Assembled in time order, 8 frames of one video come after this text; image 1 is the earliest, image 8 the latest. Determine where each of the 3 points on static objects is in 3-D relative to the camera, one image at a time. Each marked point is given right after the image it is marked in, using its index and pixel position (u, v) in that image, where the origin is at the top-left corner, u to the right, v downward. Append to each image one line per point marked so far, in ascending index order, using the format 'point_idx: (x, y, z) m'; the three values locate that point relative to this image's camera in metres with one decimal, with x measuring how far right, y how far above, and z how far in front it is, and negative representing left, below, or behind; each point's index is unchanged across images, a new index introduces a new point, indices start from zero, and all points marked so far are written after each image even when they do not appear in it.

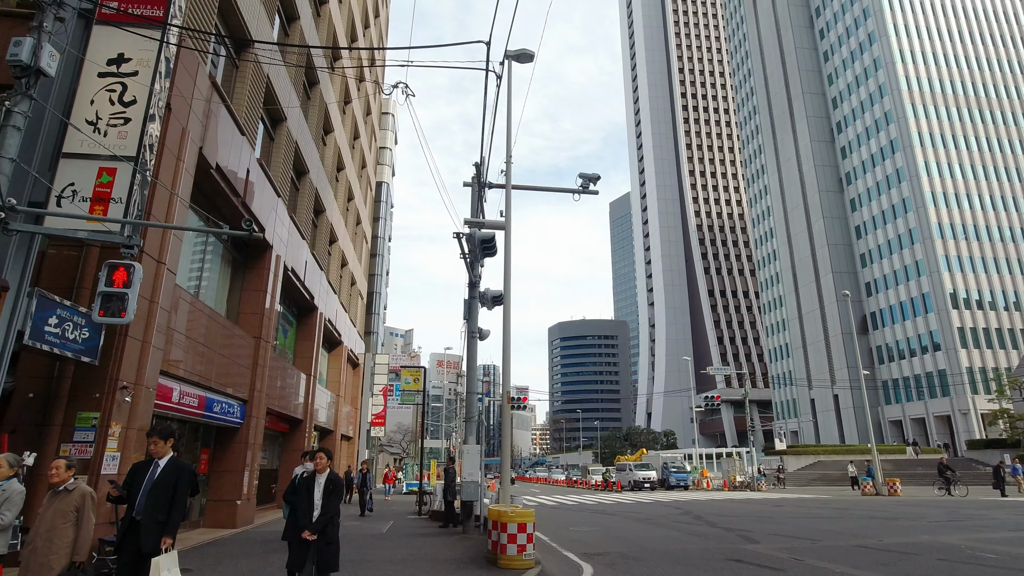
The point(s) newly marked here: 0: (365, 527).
0: (-3.5, -5.8, +14.3) m
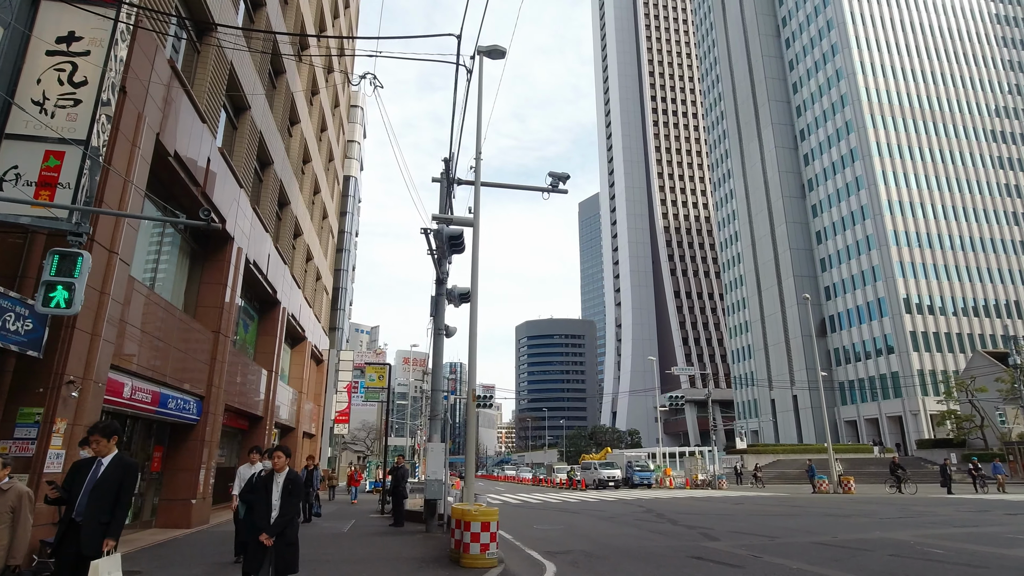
0: (-4.4, -5.6, +14.1) m
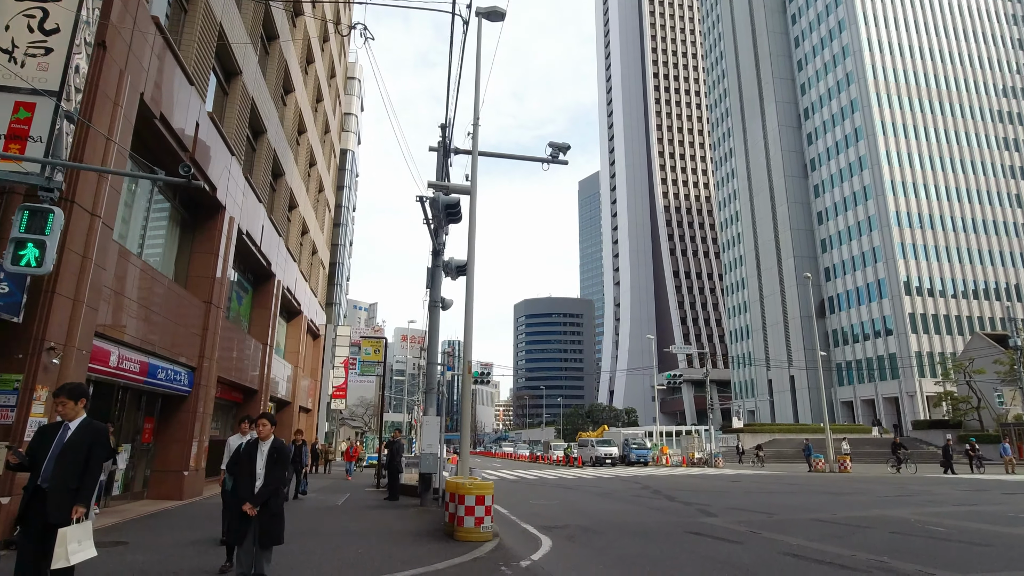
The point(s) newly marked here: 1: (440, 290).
0: (-4.5, -4.9, +13.9) m
1: (-1.7, -0.1, +14.4) m
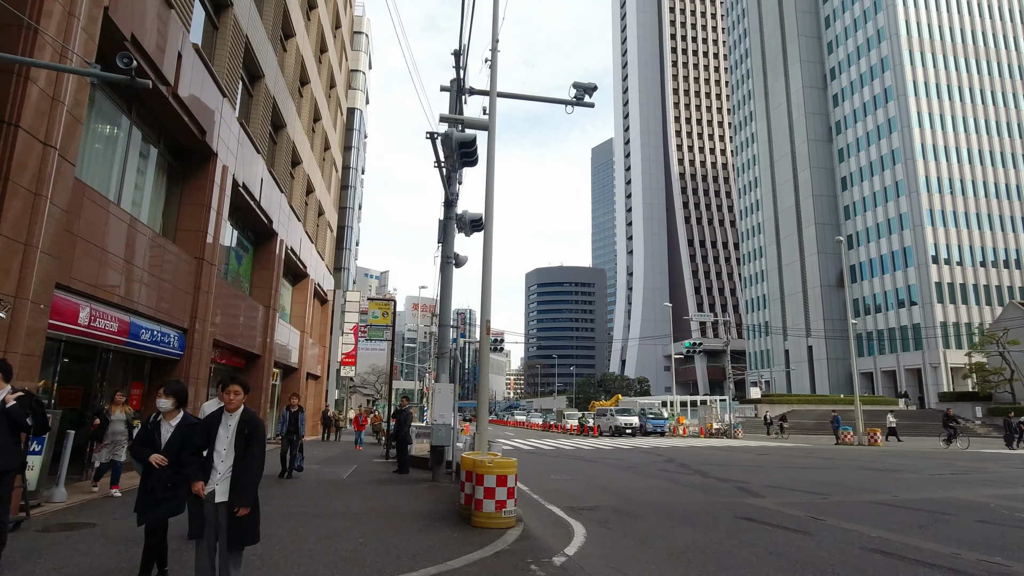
0: (-4.1, -4.0, +12.8) m
1: (-1.3, +0.9, +13.0) m
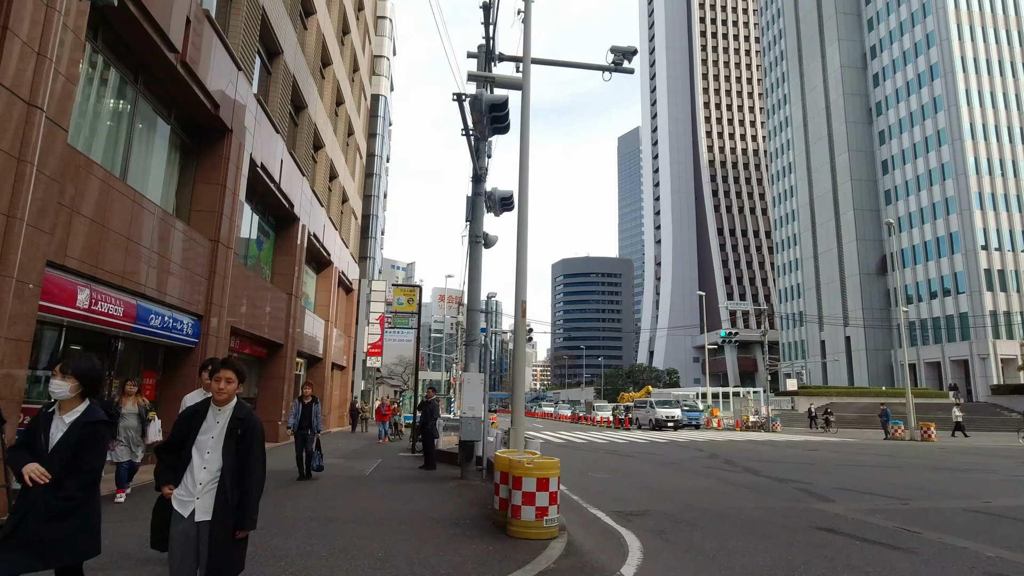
0: (-3.4, -3.6, +12.0) m
1: (-0.6, +1.3, +12.1) m
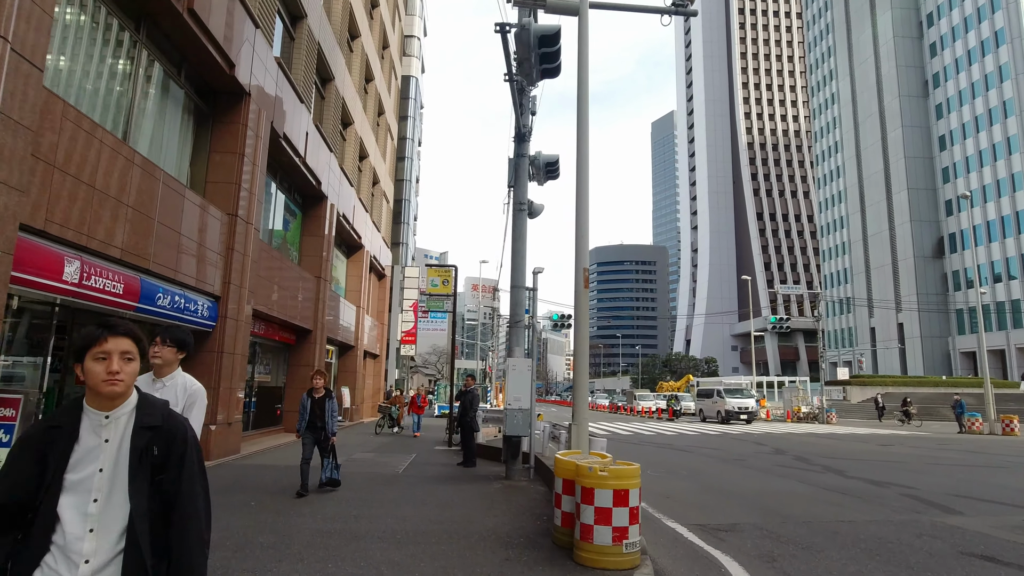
0: (-2.5, -3.2, +10.9) m
1: (+0.2, +1.7, +10.6) m
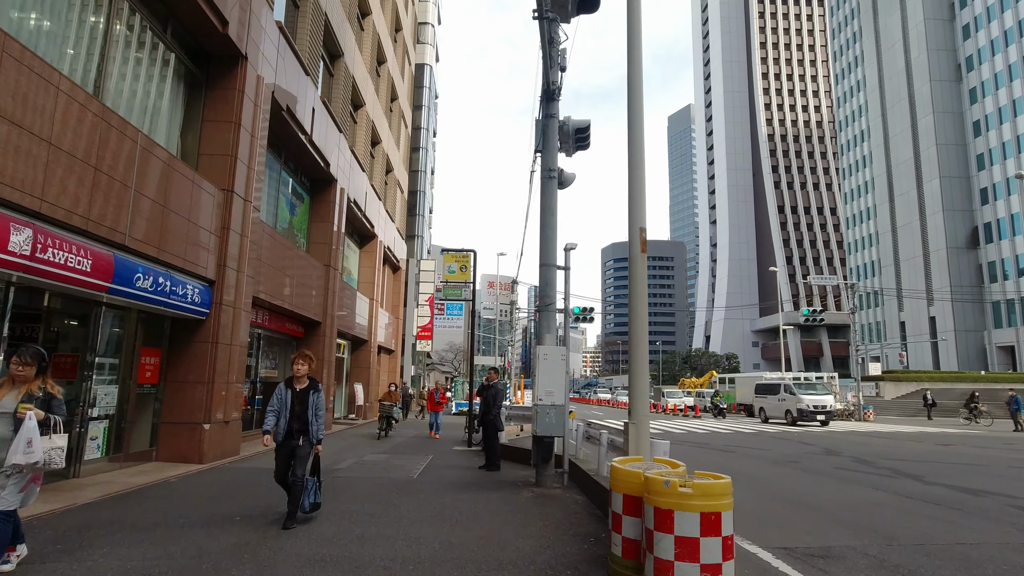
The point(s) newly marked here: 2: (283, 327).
0: (-2.0, -2.9, +9.6) m
1: (+0.7, +2.0, +9.3) m
2: (-5.8, -1.0, +15.5) m
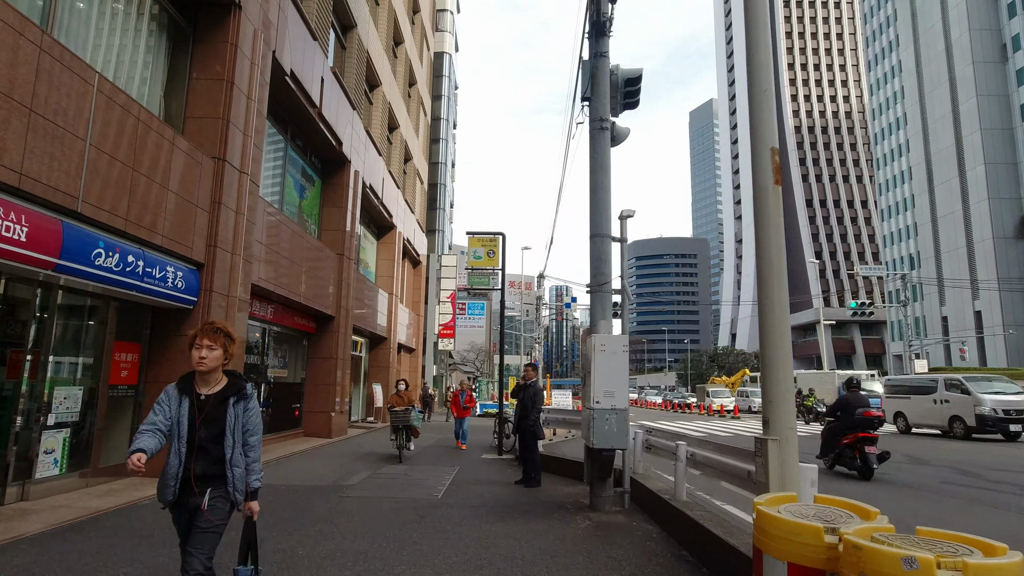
0: (-1.4, -2.6, +8.0) m
1: (+1.2, +2.3, +7.6) m
2: (-5.1, -0.8, +14.0) m
